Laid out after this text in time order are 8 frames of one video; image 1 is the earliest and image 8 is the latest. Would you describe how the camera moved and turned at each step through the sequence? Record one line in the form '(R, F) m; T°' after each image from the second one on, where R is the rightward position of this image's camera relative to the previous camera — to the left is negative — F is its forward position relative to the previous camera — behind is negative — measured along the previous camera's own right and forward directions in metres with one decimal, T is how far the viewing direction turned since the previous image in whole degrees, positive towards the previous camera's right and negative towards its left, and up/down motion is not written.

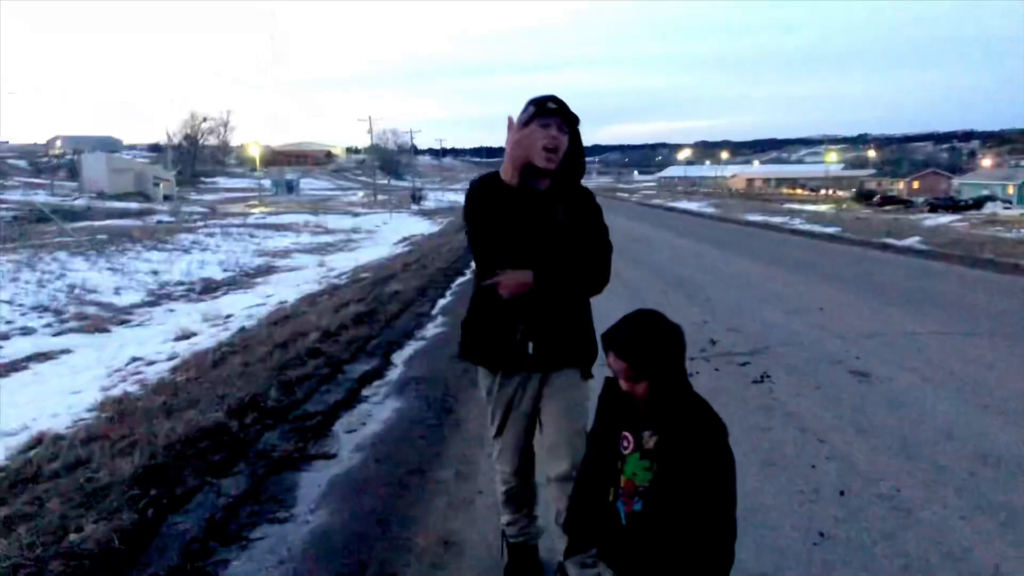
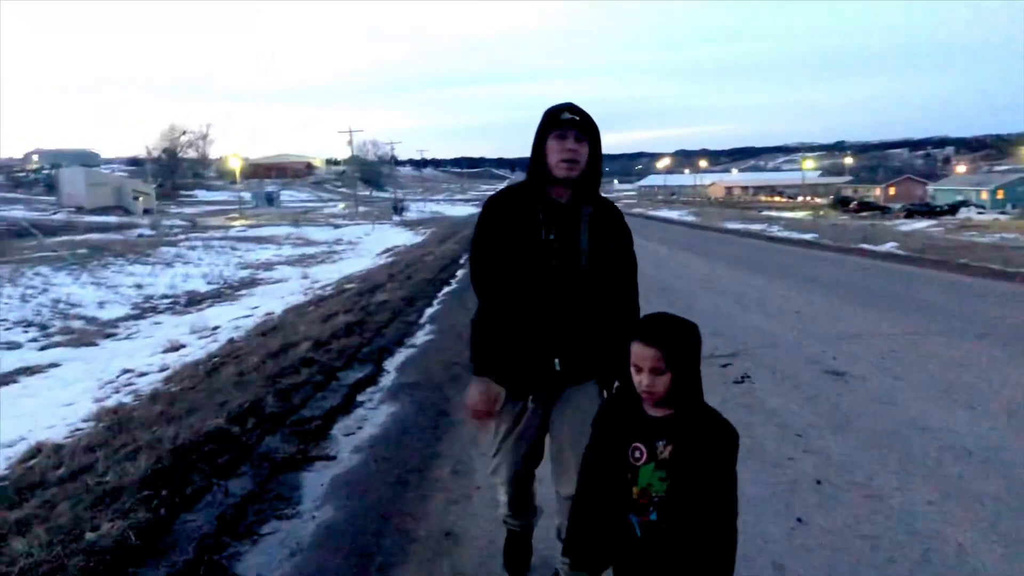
(-0.1, -0.2) m; +1°
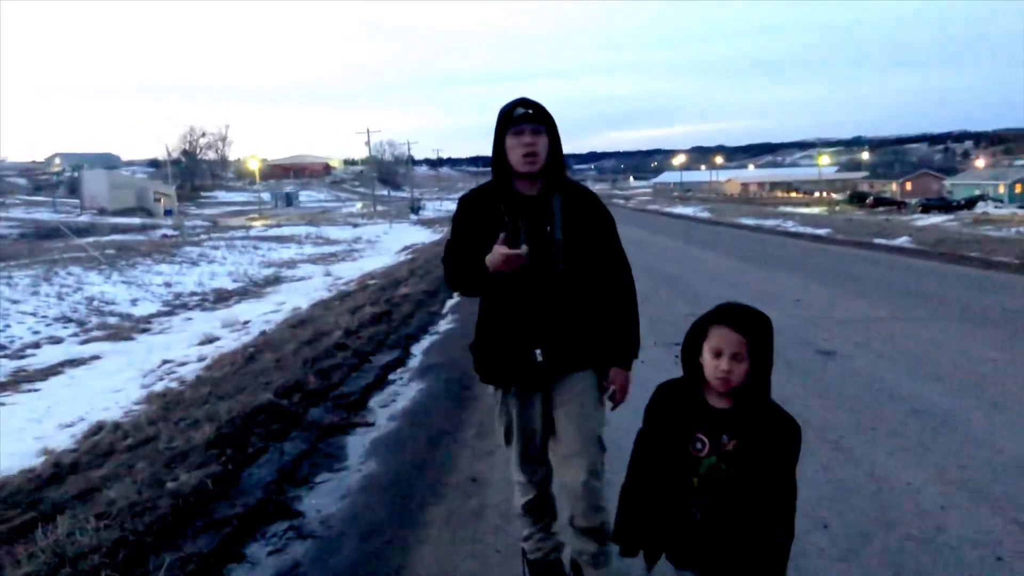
(0.0, -0.7) m; -1°
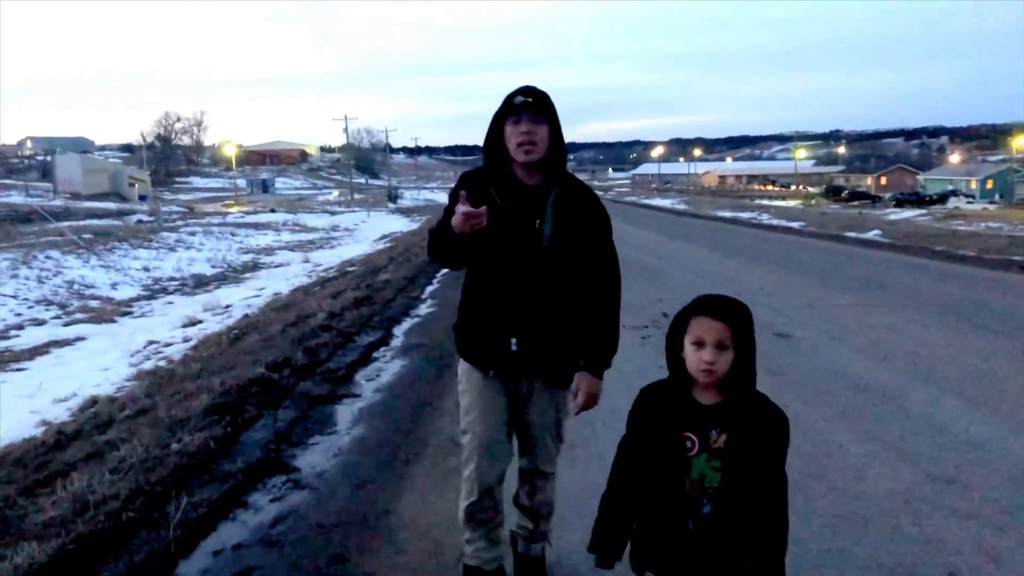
(0.0, -0.5) m; +1°
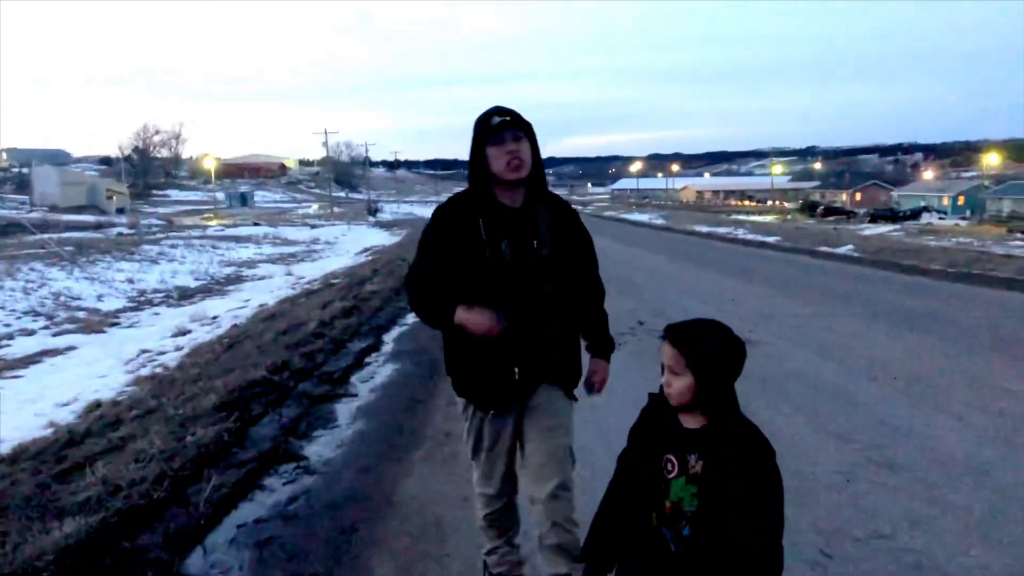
(-0.1, -0.5) m; +1°
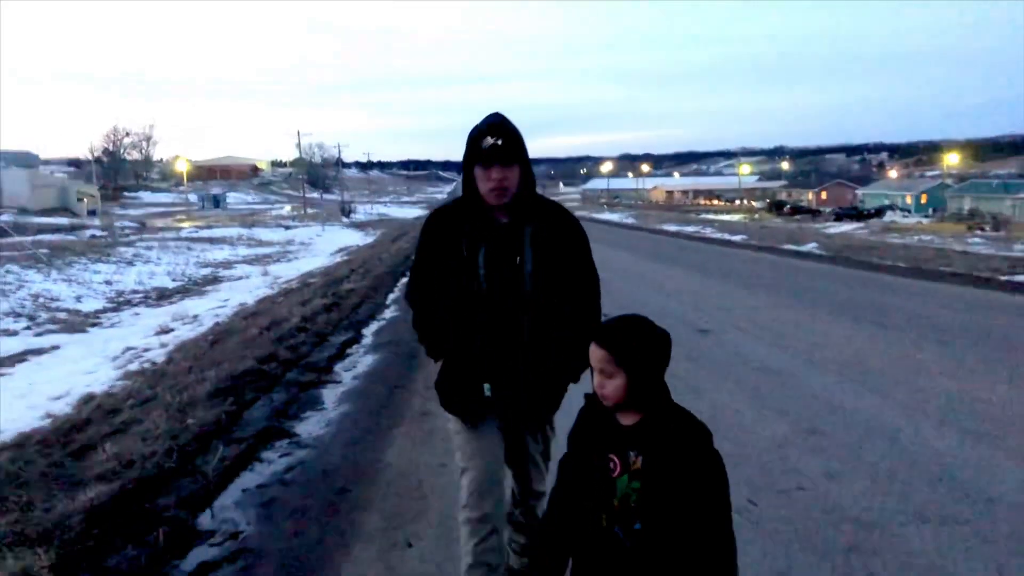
(0.0, -0.6) m; +2°
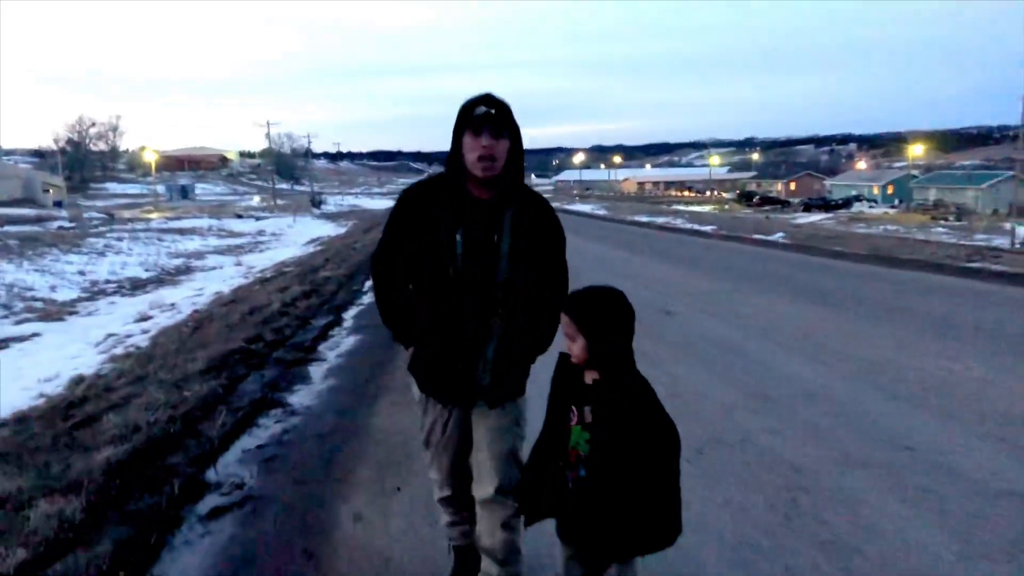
(0.0, -0.5) m; +2°
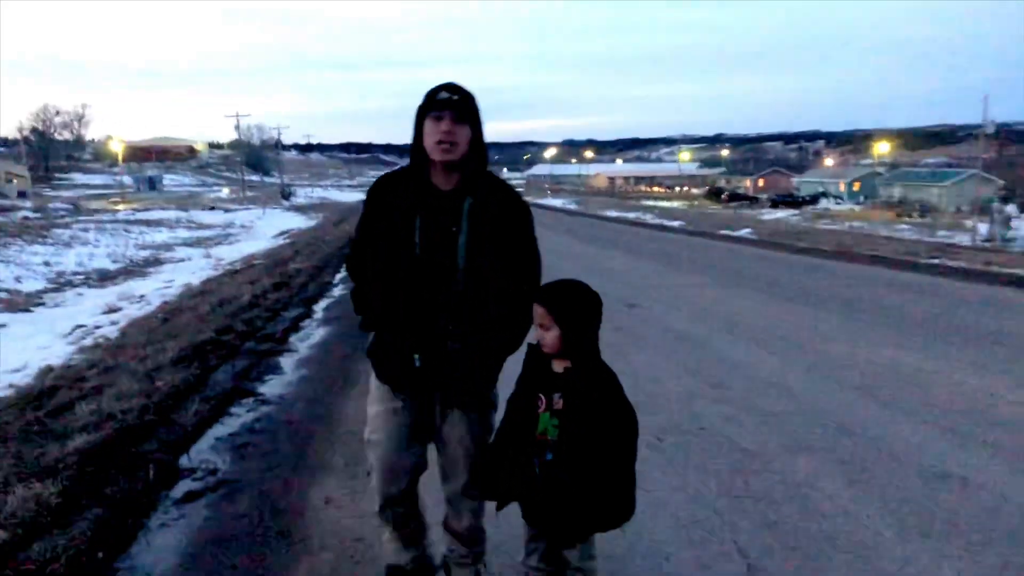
(0.0, -0.2) m; +2°
